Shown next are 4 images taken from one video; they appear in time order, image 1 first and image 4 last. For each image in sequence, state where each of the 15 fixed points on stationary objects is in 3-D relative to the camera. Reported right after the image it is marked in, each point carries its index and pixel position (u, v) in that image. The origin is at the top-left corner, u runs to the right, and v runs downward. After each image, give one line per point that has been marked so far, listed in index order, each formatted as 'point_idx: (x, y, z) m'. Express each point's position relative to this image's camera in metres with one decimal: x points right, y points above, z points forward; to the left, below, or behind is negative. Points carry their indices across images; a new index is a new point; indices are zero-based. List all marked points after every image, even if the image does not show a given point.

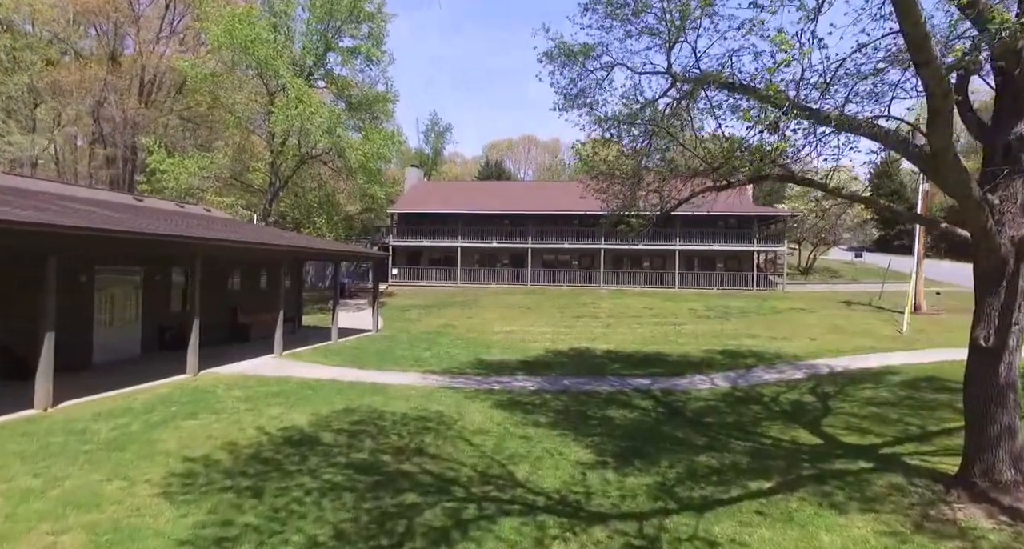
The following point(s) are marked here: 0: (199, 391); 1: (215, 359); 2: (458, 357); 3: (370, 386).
0: (-4.6, -1.7, +9.5) m
1: (-6.2, -1.8, +13.5) m
2: (-1.3, -1.9, +15.1) m
3: (-2.4, -1.9, +11.2) m
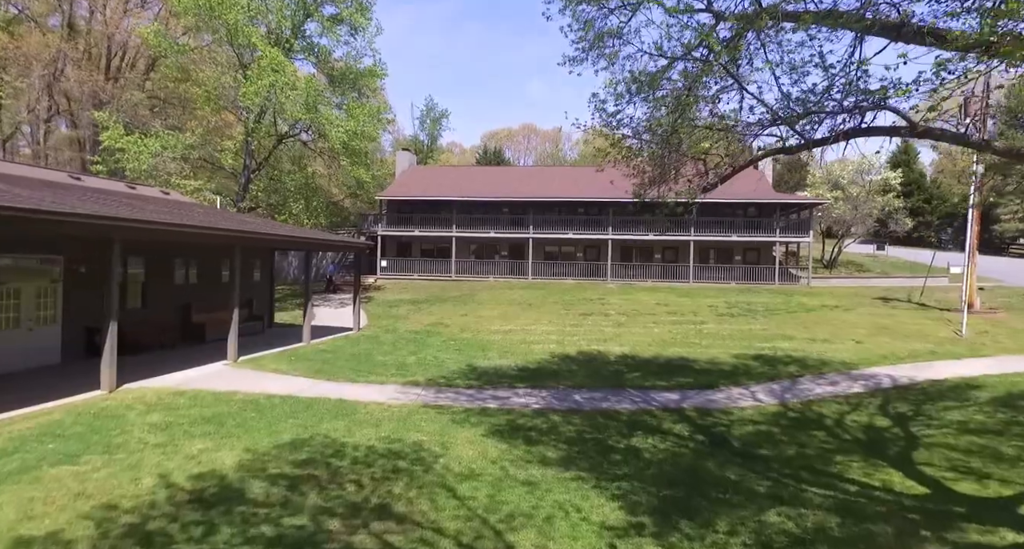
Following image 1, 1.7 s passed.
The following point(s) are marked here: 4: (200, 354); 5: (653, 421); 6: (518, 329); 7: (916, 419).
0: (-4.6, -1.6, +7.3) m
1: (-6.2, -1.6, +11.3) m
2: (-1.3, -1.7, +12.9) m
3: (-2.4, -1.8, +9.0) m
4: (-6.2, -1.6, +12.9) m
5: (+1.9, -2.0, +8.9) m
6: (+0.2, -1.5, +17.3) m
7: (+5.4, -1.9, +8.7) m
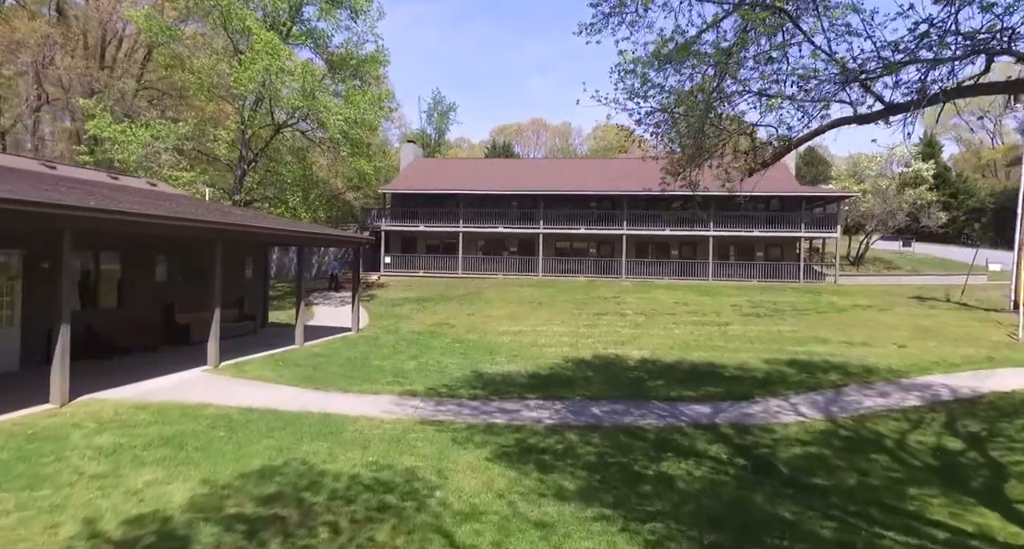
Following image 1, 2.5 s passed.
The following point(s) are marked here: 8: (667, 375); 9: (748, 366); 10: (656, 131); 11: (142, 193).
0: (-4.5, -1.6, +6.2) m
1: (-6.1, -1.6, +10.2) m
2: (-1.1, -1.7, +11.7) m
3: (-2.3, -1.8, +7.9) m
4: (-6.0, -1.5, +11.8) m
5: (+2.1, -2.0, +7.8) m
6: (+0.4, -1.4, +16.2) m
7: (+5.5, -1.9, +7.5) m
8: (+2.8, -1.8, +11.6) m
9: (+4.4, -1.7, +12.3) m
10: (+1.6, +1.6, +7.4) m
11: (-8.0, +1.8, +14.0) m
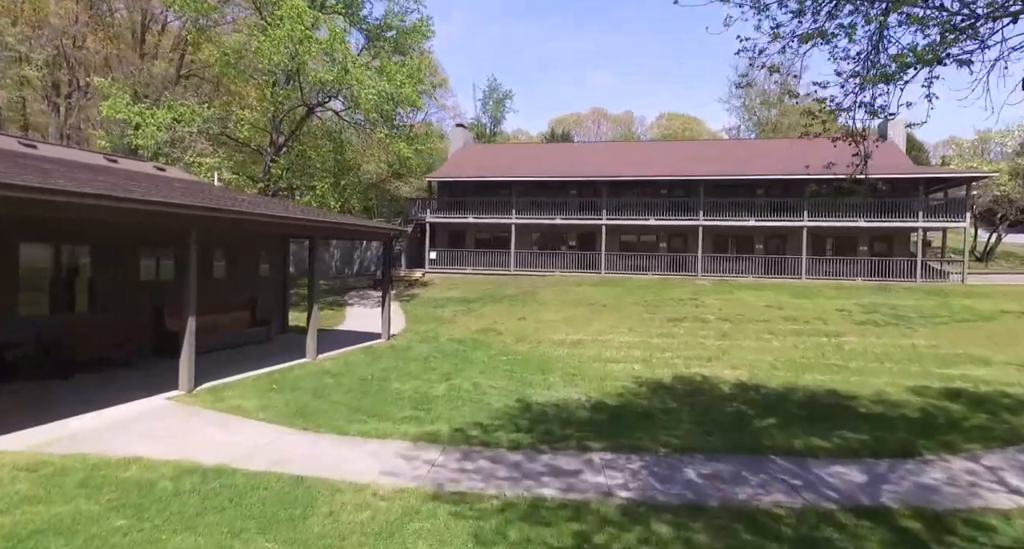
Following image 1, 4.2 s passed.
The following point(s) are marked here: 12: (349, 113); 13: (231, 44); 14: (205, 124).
0: (-4.2, -1.6, +3.9) m
1: (-5.4, -1.5, +8.0) m
2: (-0.3, -1.7, +9.1) m
3: (-1.9, -1.8, +5.3) m
4: (-5.2, -1.5, +9.6) m
5: (+2.5, -2.0, +4.8) m
6: (+1.6, -1.3, +13.4) m
7: (+5.9, -1.9, +4.2) m
8: (+3.5, -1.8, +8.6) m
9: (+5.3, -1.7, +9.1) m
10: (+2.0, +1.6, +4.5) m
11: (-6.9, +1.8, +12.0) m
12: (-4.8, +4.8, +19.1) m
13: (-7.9, +6.4, +18.3) m
14: (-8.6, +4.2, +18.1) m
